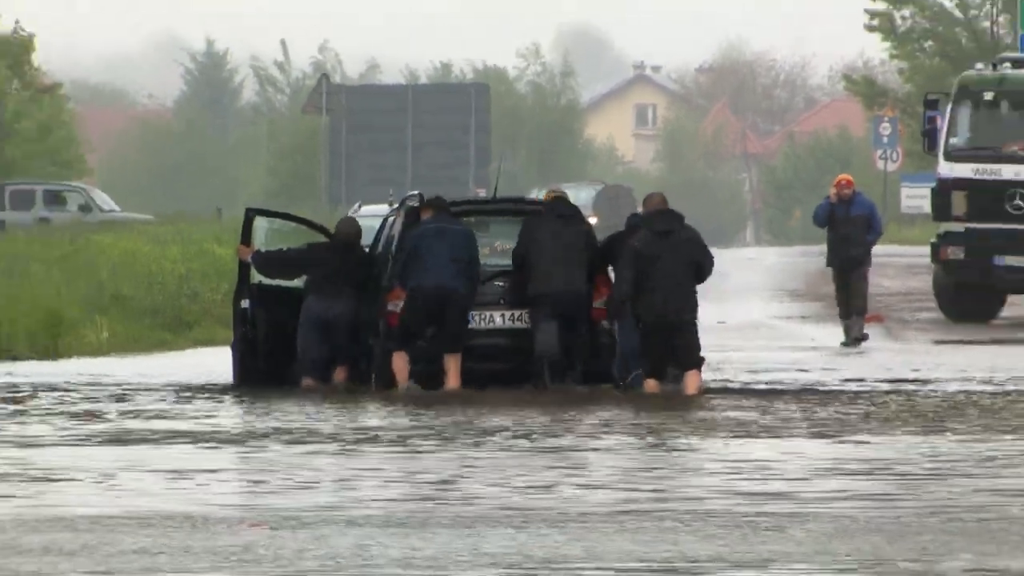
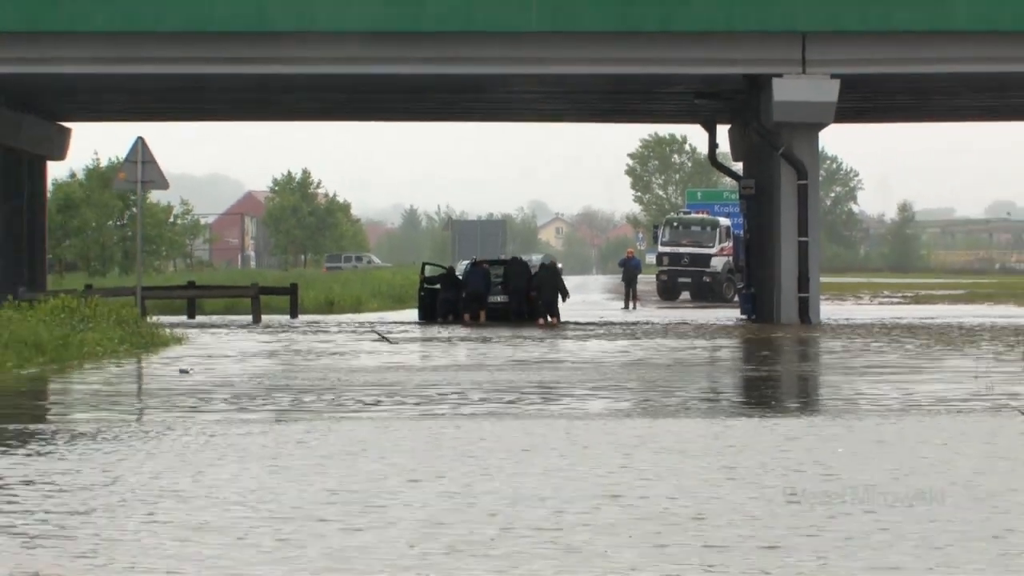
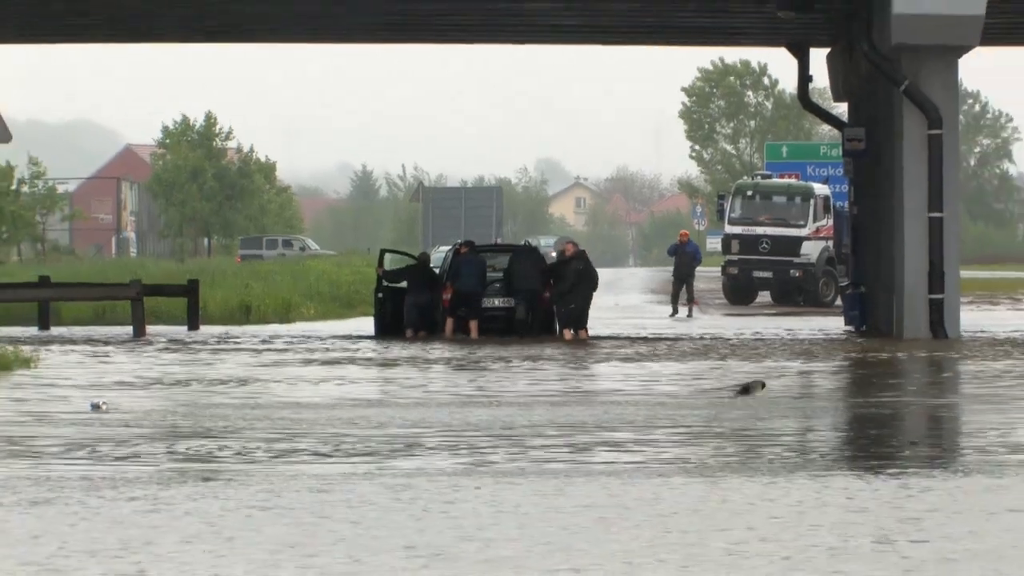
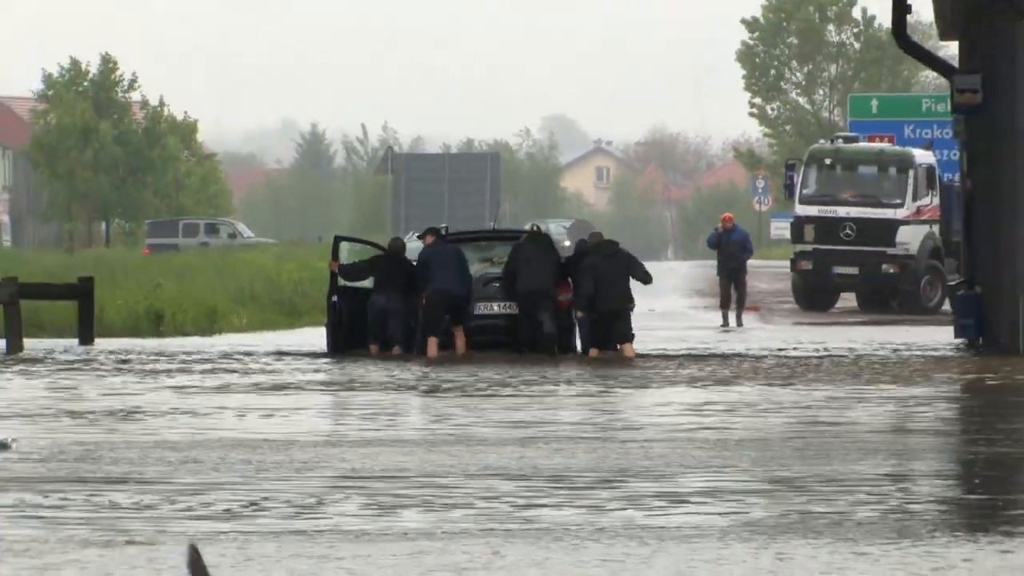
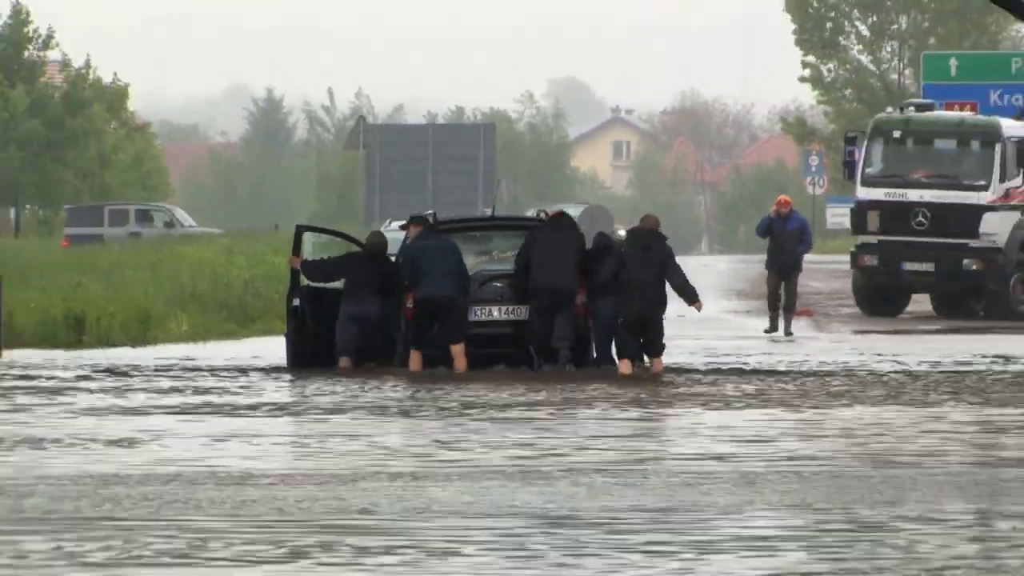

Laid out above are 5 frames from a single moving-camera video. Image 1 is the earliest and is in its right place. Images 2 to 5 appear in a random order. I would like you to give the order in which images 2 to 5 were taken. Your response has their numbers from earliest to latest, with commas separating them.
5, 4, 3, 2
